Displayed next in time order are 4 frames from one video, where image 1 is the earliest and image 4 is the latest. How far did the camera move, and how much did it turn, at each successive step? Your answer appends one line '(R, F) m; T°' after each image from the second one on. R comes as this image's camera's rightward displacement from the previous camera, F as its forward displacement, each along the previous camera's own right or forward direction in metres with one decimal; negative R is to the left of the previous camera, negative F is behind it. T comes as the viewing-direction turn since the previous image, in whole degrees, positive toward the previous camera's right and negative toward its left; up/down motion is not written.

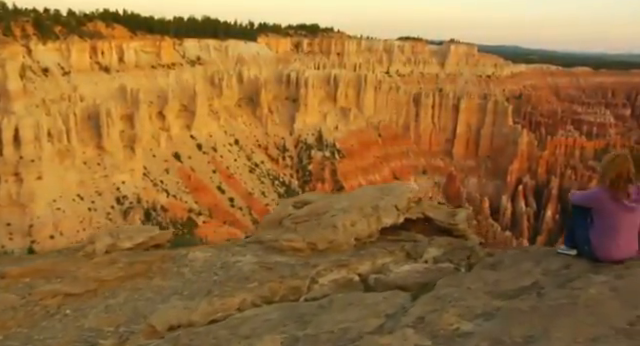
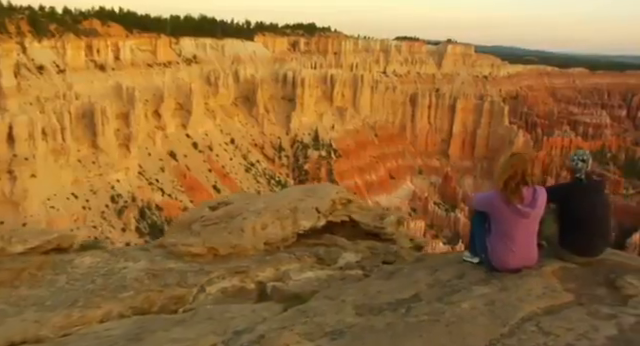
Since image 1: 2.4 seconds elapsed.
(+0.9, +0.3) m; +1°
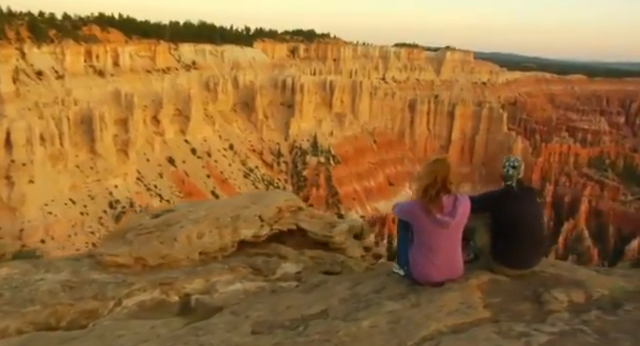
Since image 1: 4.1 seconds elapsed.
(+0.6, +0.2) m; 0°
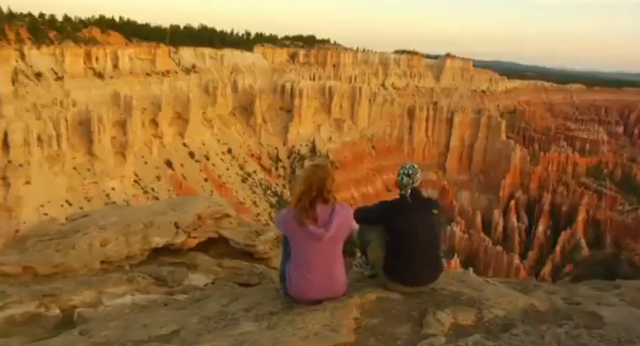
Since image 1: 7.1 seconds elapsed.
(+0.8, +0.3) m; 0°
